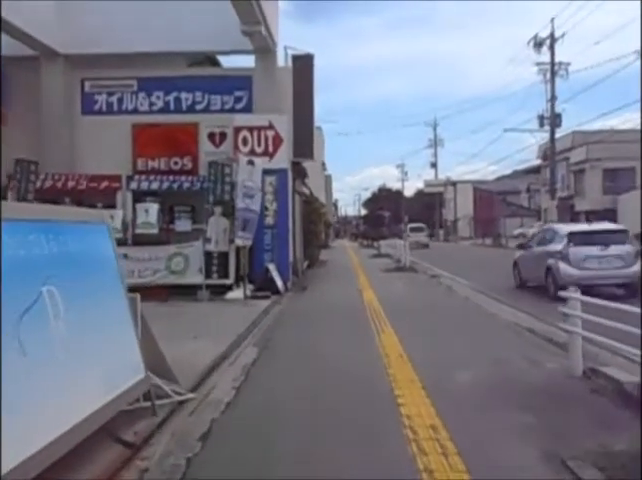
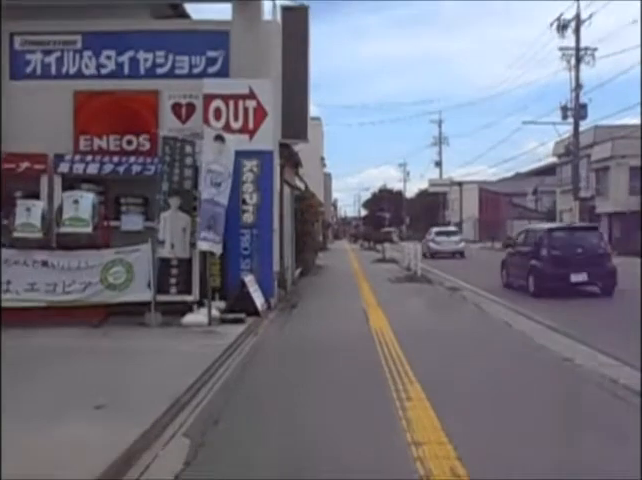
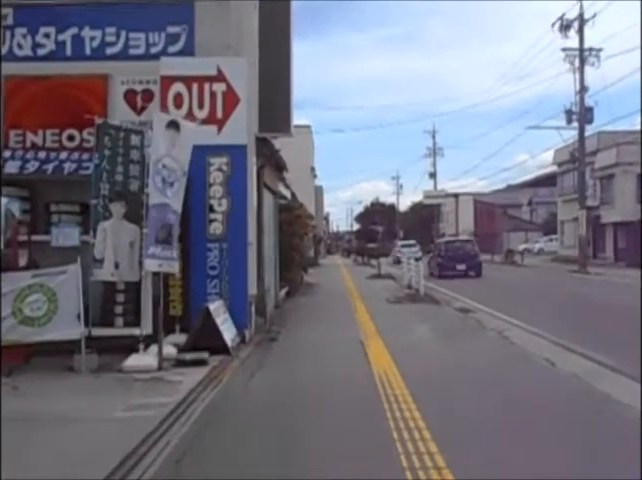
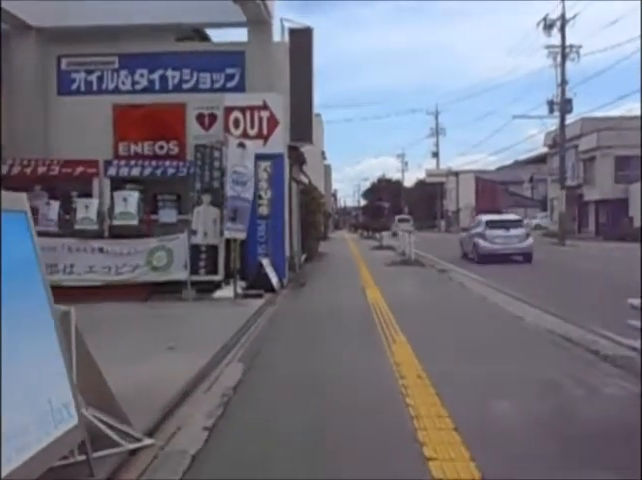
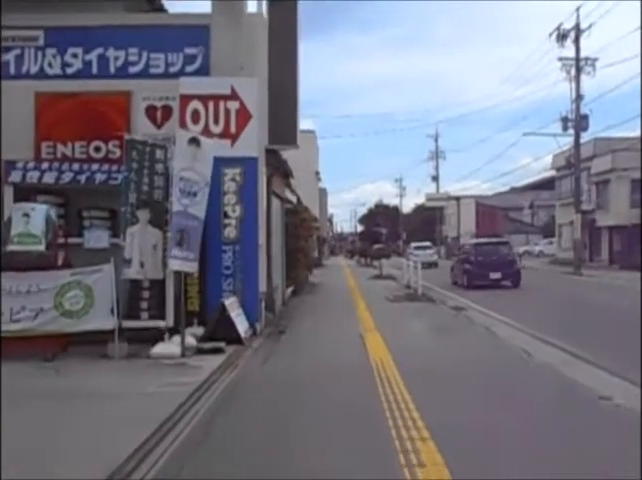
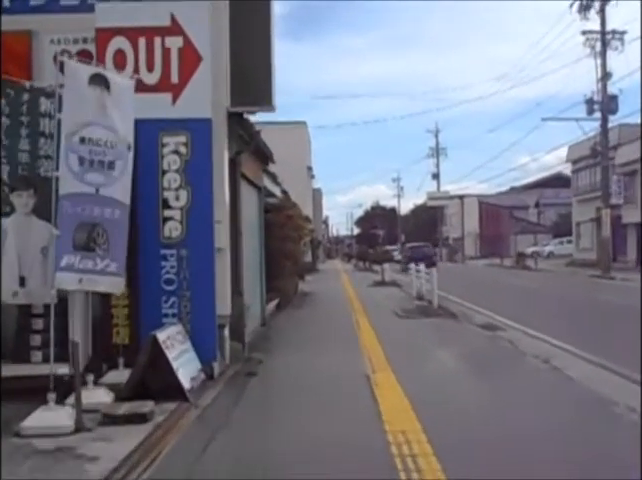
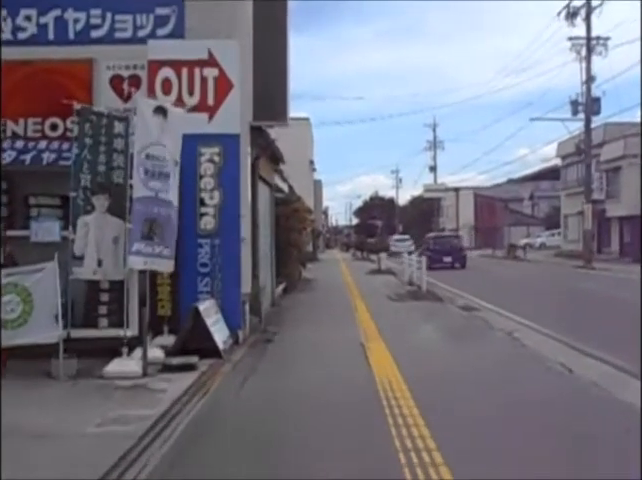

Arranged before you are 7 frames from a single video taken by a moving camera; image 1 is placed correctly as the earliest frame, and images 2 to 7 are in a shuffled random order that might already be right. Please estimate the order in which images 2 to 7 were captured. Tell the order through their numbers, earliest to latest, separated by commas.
4, 2, 5, 3, 7, 6
